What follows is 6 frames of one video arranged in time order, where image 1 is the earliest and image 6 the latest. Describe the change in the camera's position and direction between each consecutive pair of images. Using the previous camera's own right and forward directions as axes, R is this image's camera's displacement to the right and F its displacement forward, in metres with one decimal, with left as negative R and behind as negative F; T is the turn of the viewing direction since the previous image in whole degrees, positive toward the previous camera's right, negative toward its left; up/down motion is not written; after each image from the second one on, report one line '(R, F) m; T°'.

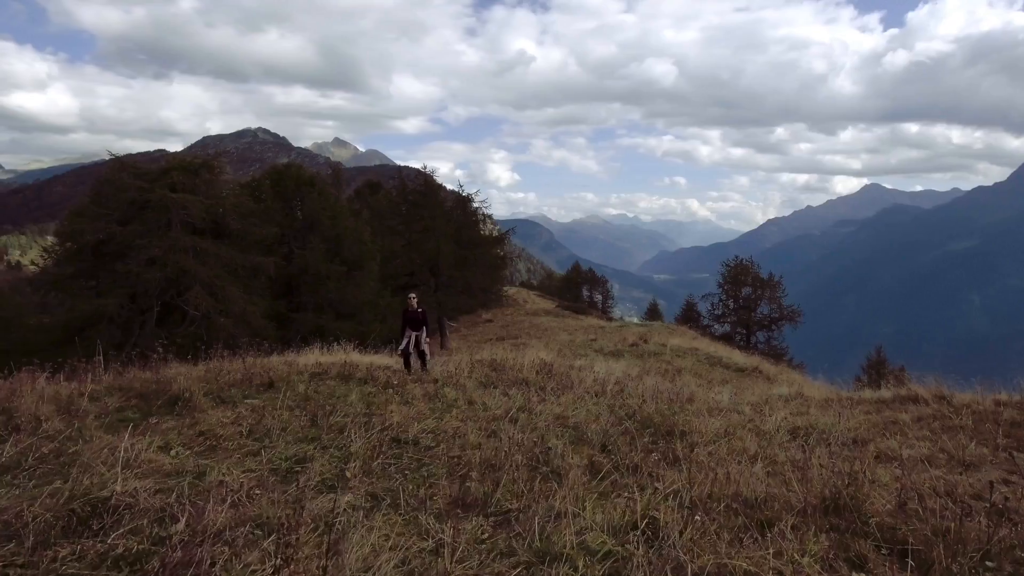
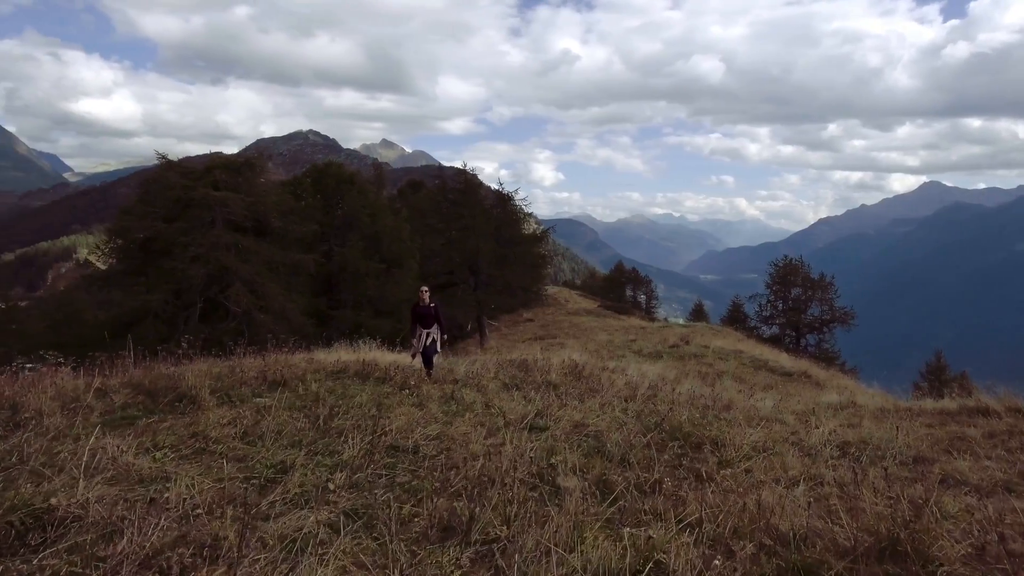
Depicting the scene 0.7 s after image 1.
(+0.3, +0.5) m; -4°
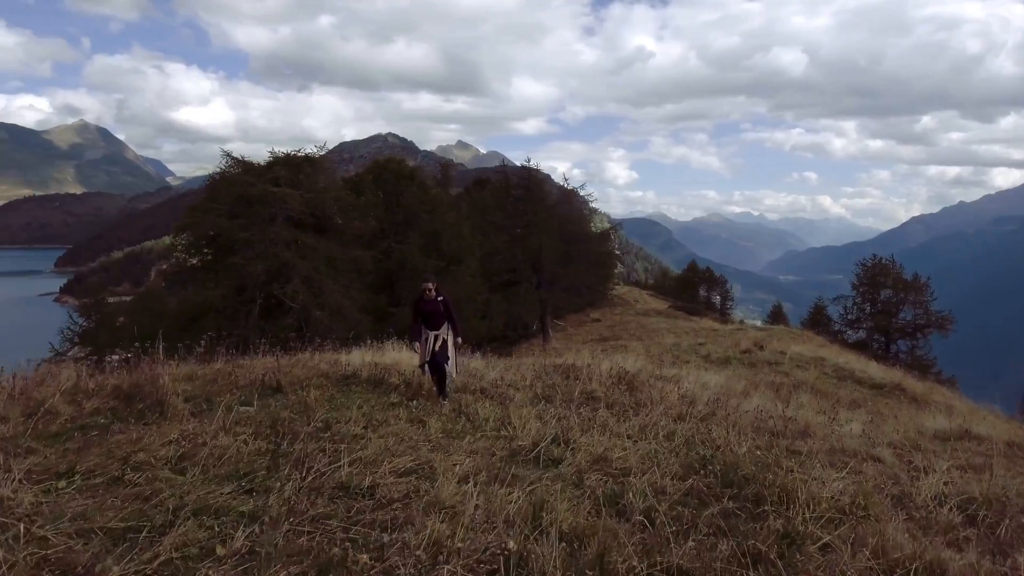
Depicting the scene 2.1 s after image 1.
(+0.5, +1.3) m; -6°
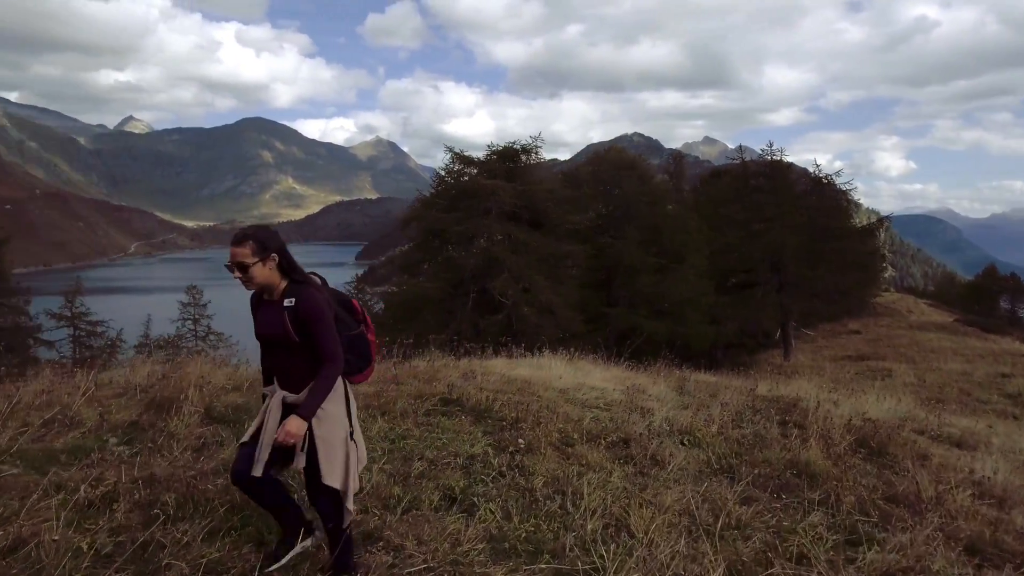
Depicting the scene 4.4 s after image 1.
(+0.6, +2.7) m; -21°
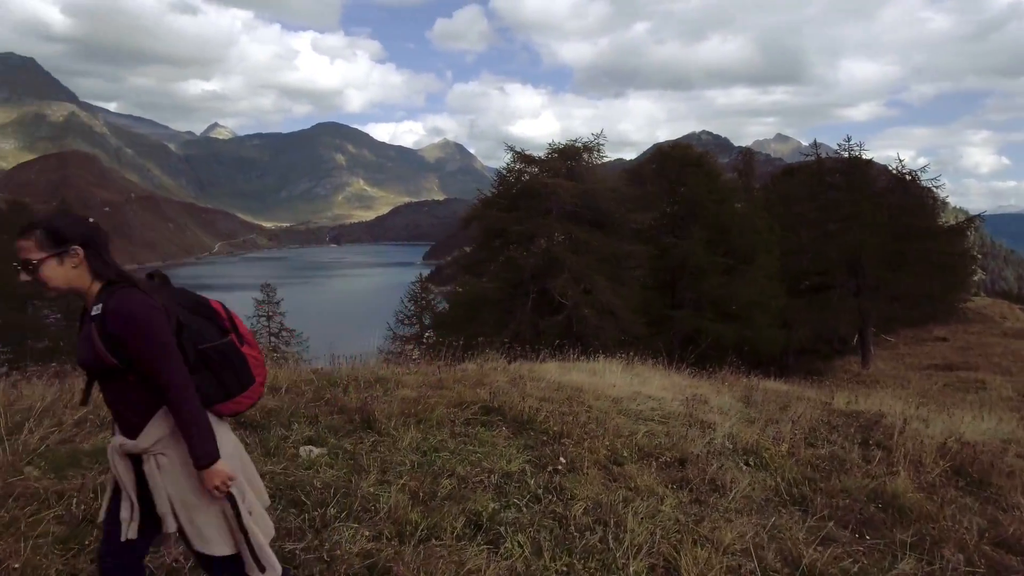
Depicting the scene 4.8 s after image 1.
(+0.1, +0.4) m; -6°
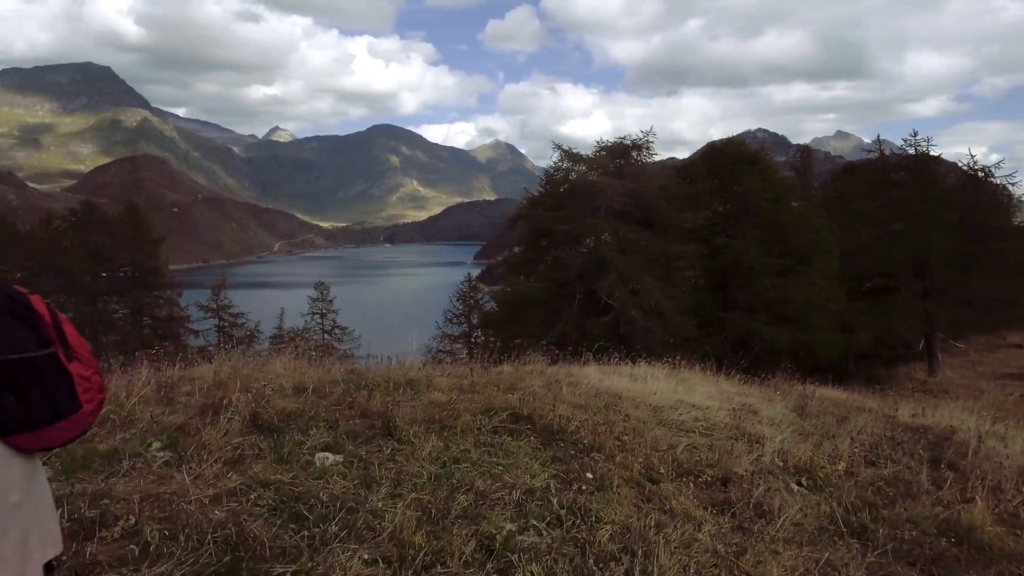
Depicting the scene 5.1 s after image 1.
(+0.1, +0.3) m; -4°
